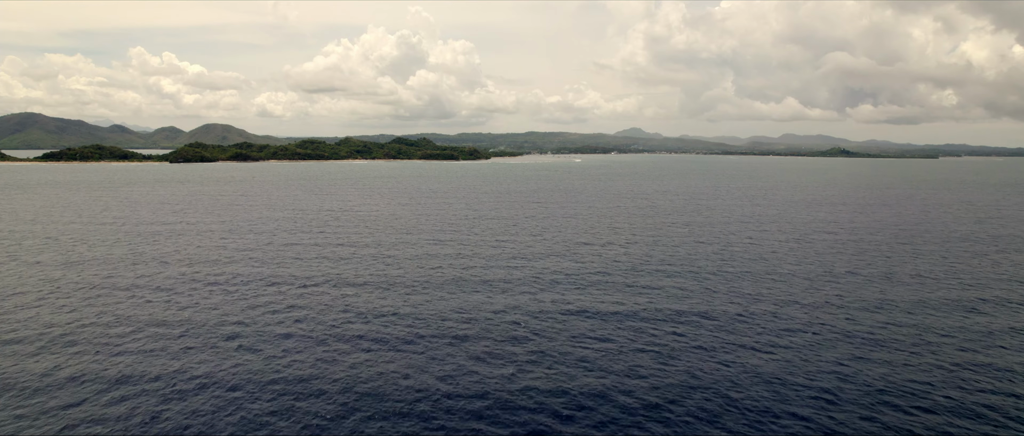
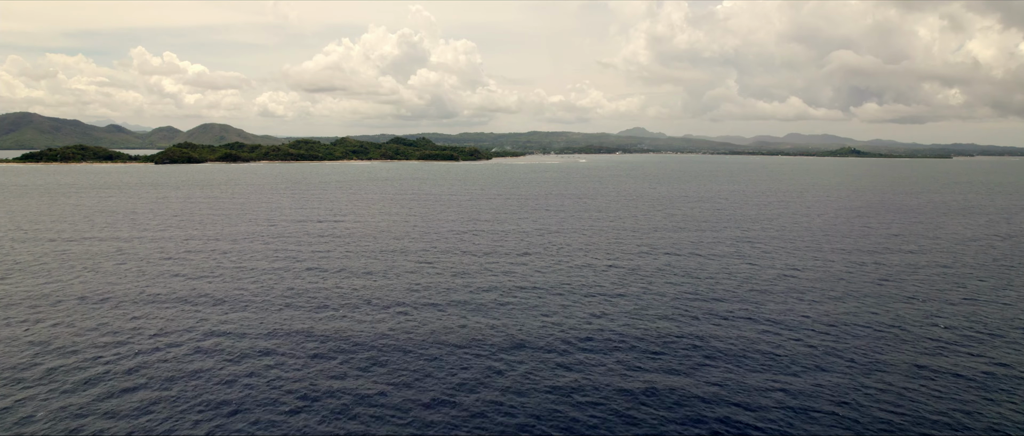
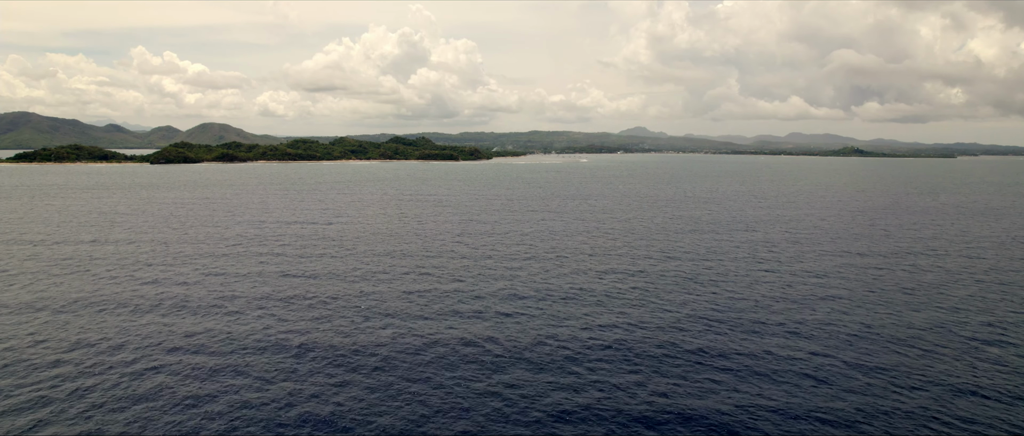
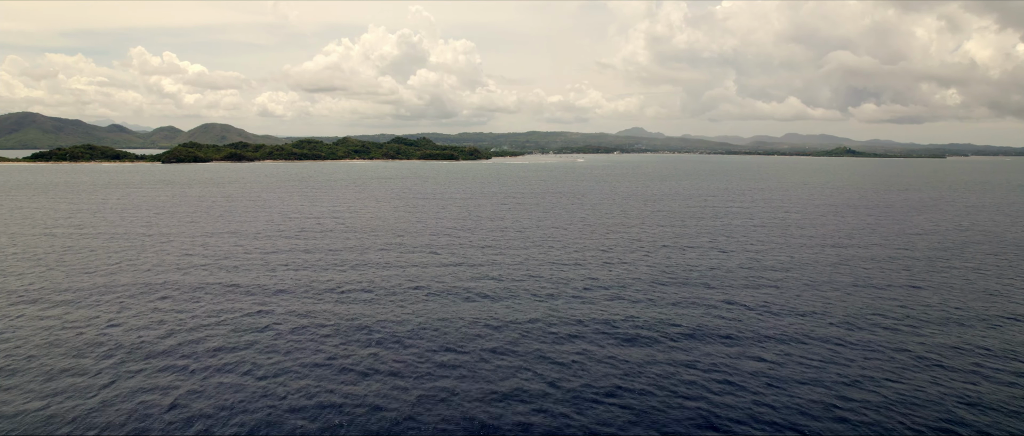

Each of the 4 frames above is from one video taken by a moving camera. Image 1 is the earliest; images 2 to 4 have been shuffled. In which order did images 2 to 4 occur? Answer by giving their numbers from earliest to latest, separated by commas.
4, 2, 3
